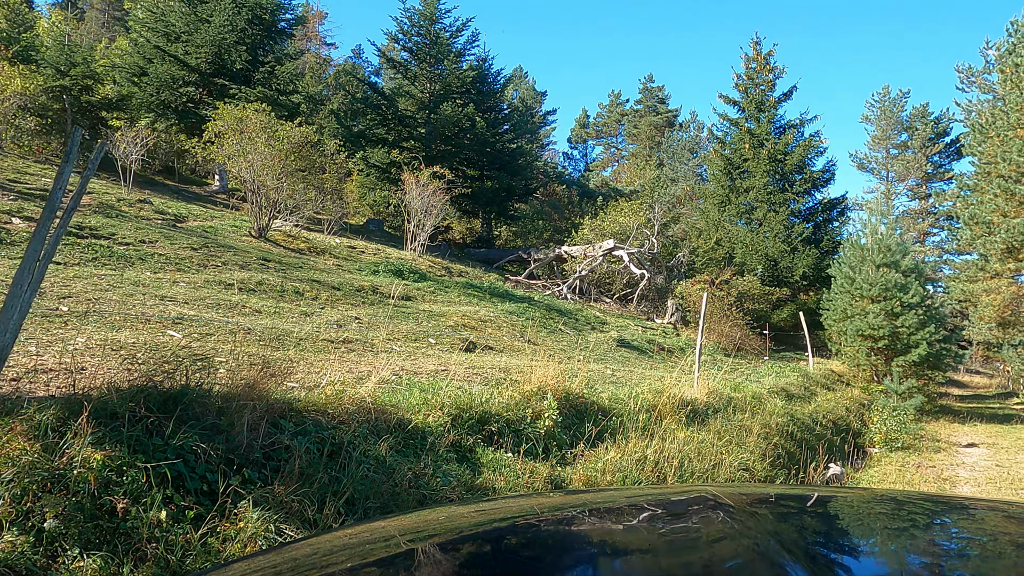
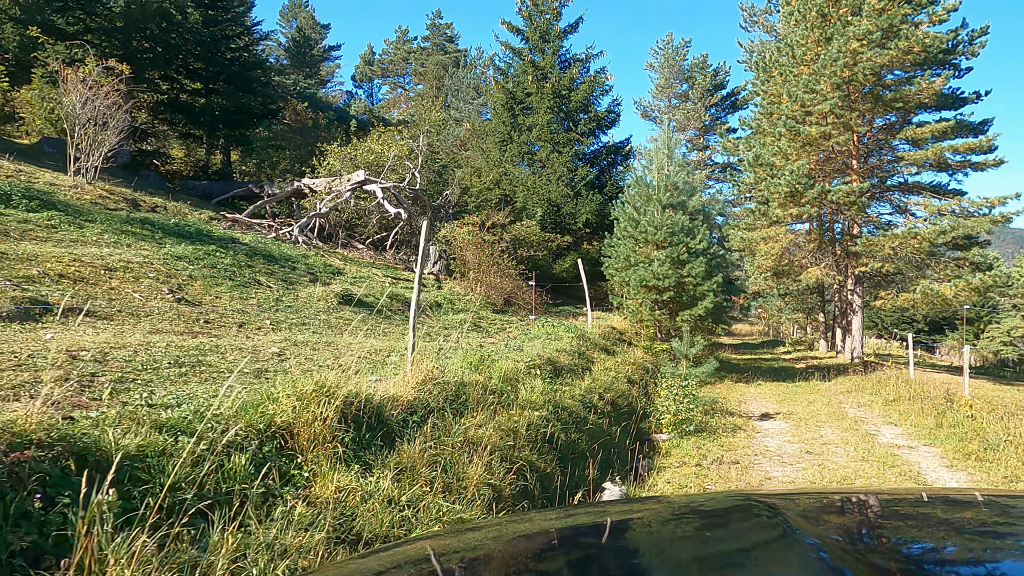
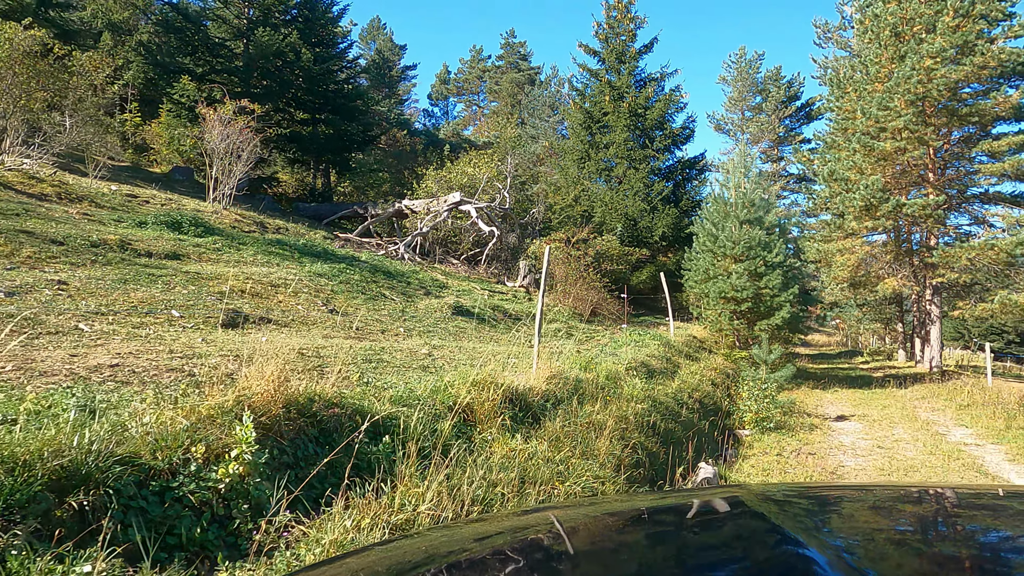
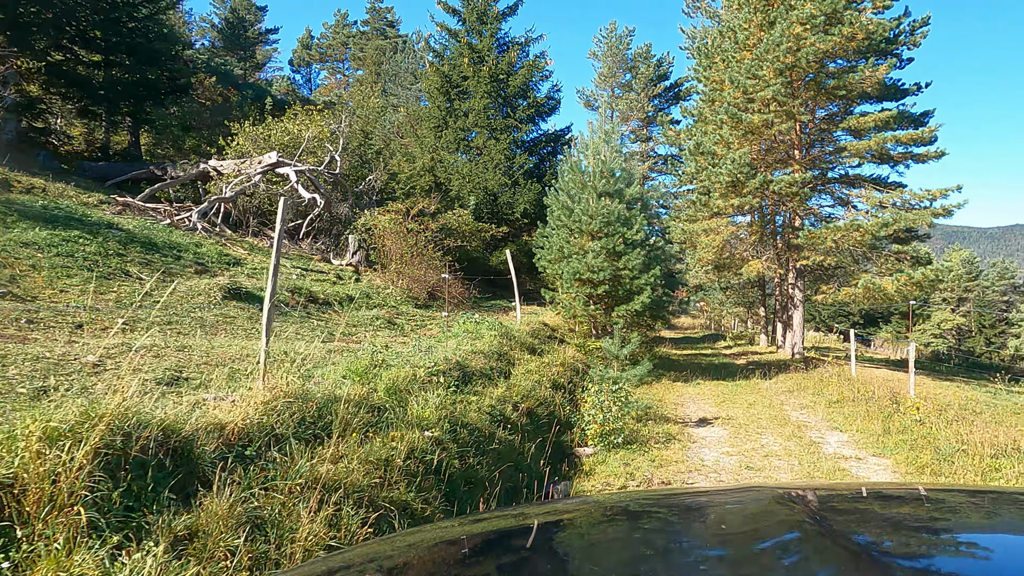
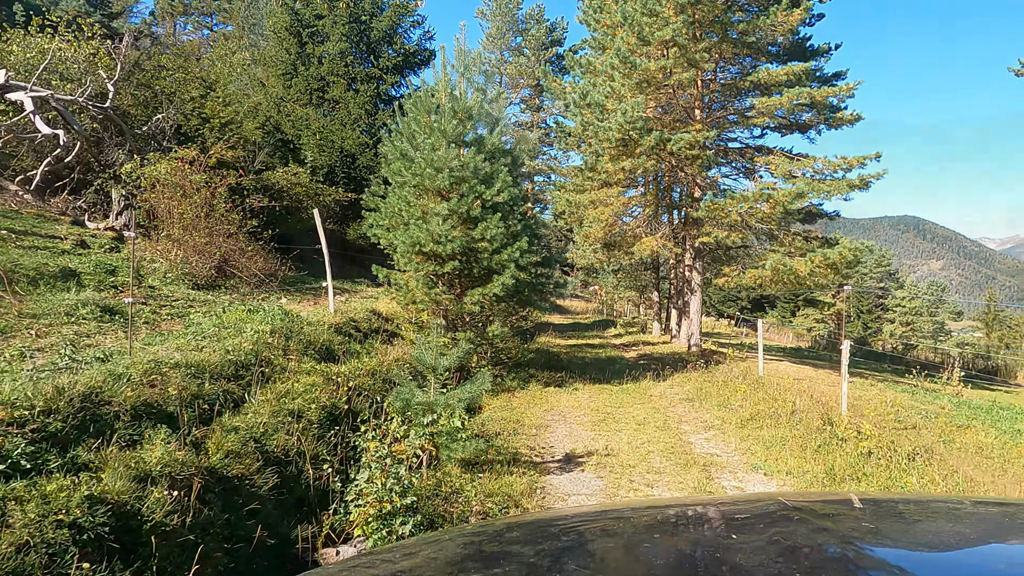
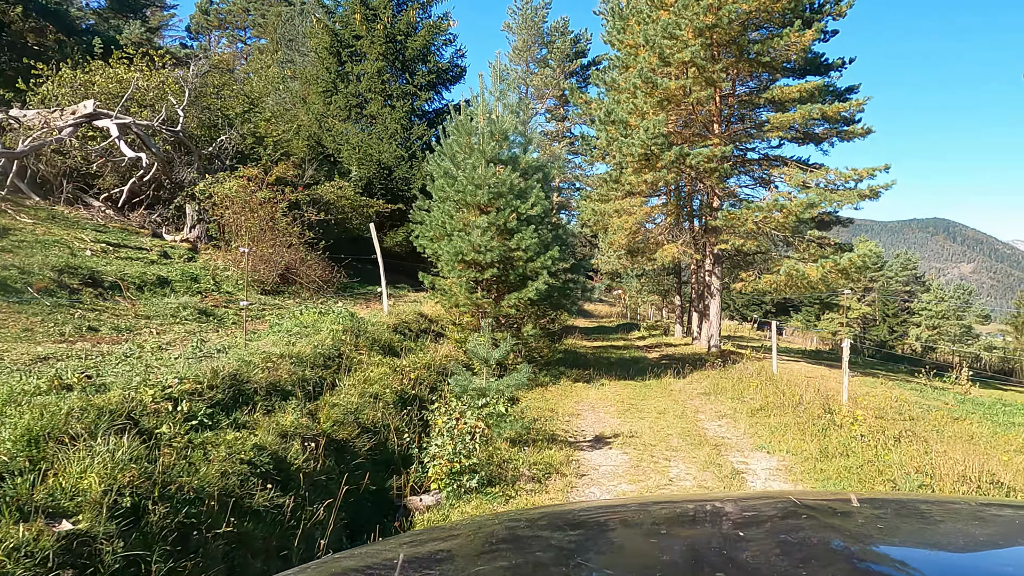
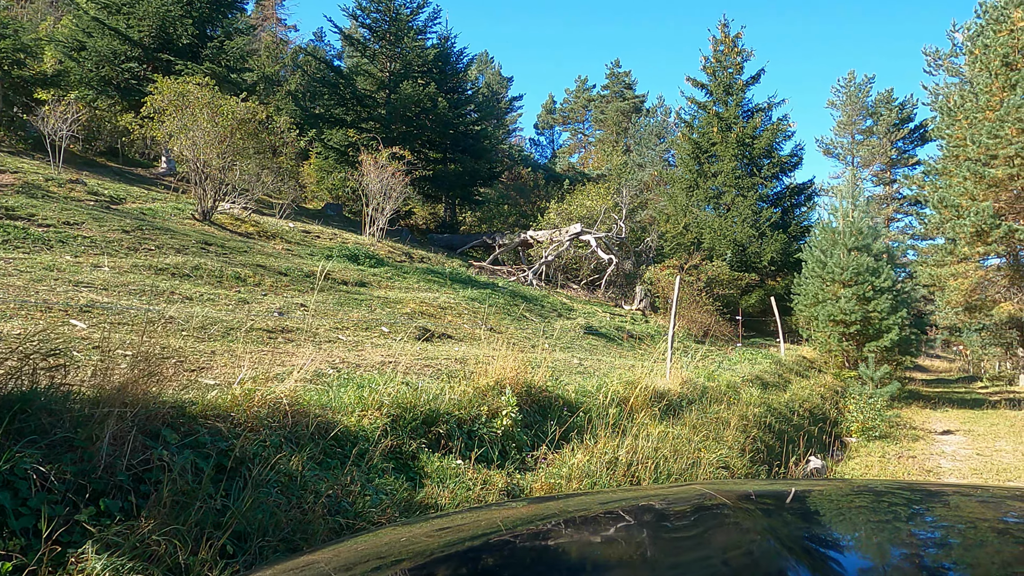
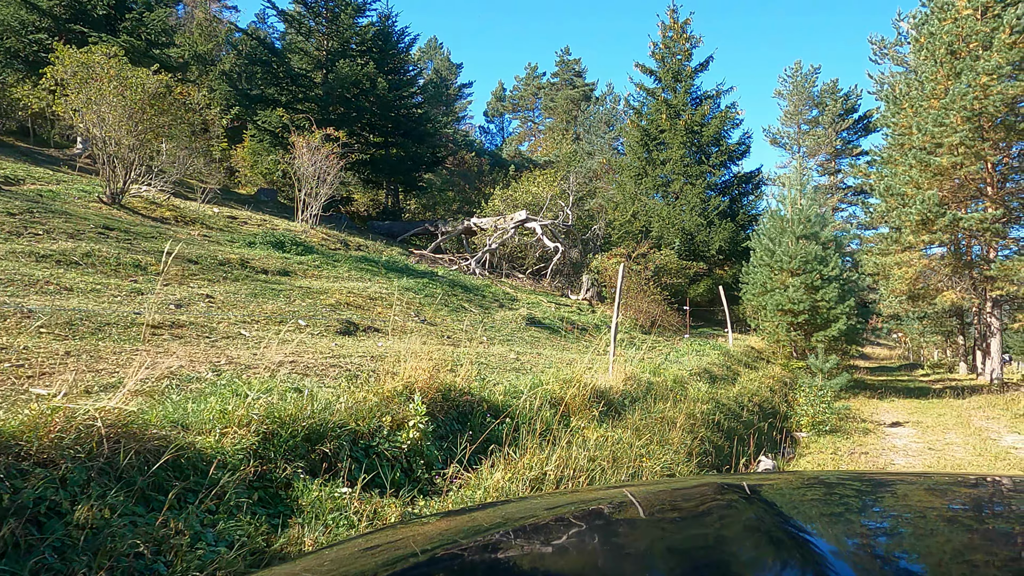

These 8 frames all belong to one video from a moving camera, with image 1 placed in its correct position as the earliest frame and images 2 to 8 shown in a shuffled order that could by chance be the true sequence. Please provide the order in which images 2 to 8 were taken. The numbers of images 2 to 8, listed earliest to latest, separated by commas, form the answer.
7, 8, 3, 2, 4, 6, 5
